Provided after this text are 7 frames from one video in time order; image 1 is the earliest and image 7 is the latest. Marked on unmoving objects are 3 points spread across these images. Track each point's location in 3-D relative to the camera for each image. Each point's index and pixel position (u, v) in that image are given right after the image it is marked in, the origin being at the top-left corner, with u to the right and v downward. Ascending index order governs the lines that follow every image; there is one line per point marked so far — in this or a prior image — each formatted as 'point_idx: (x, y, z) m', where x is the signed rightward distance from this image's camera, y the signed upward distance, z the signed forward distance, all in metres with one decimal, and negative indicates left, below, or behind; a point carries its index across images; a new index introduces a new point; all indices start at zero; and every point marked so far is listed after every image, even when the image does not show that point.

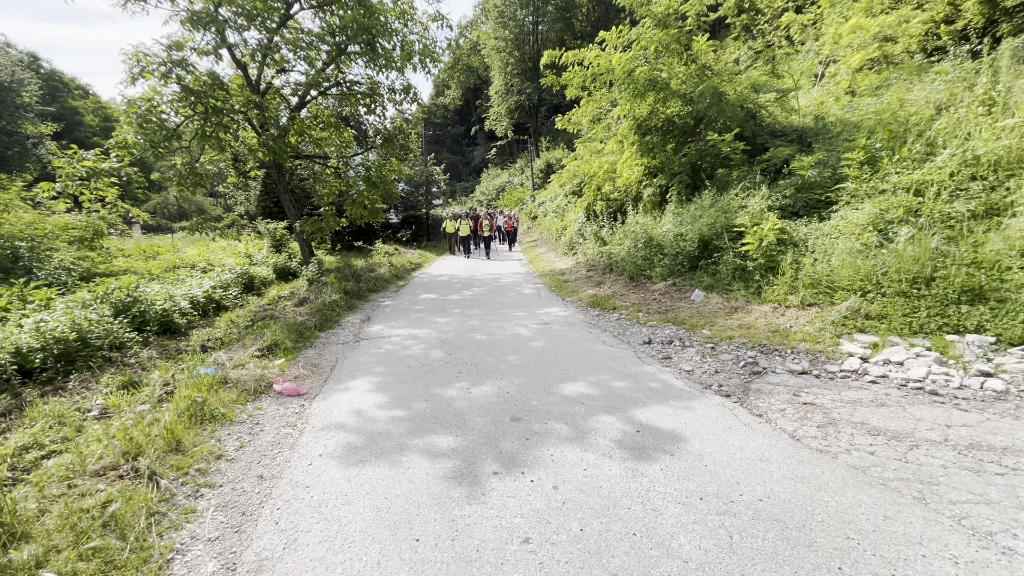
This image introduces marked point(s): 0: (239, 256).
0: (-8.0, +0.9, +13.4) m
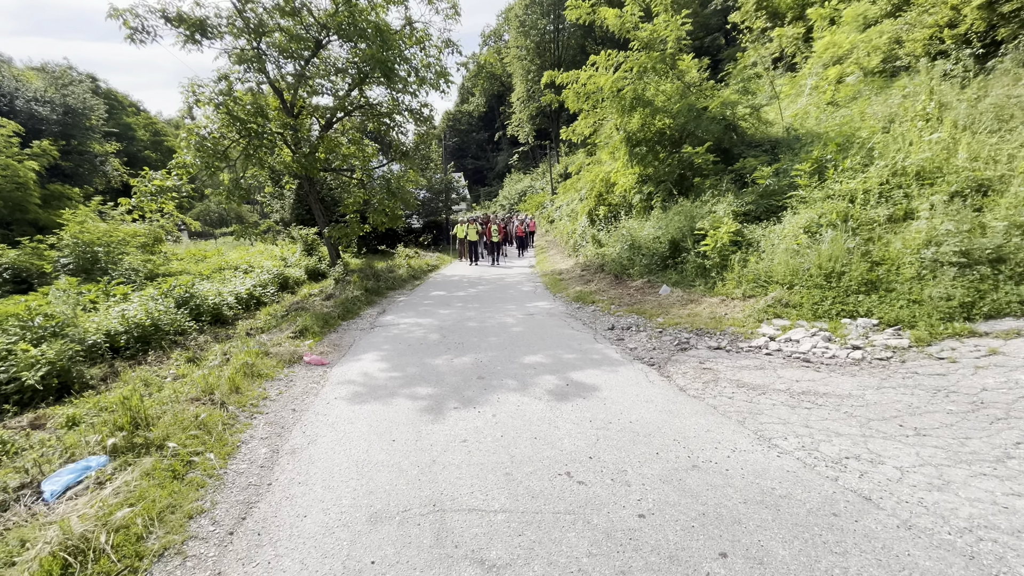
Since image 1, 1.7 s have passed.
0: (-7.8, +1.0, +15.1) m
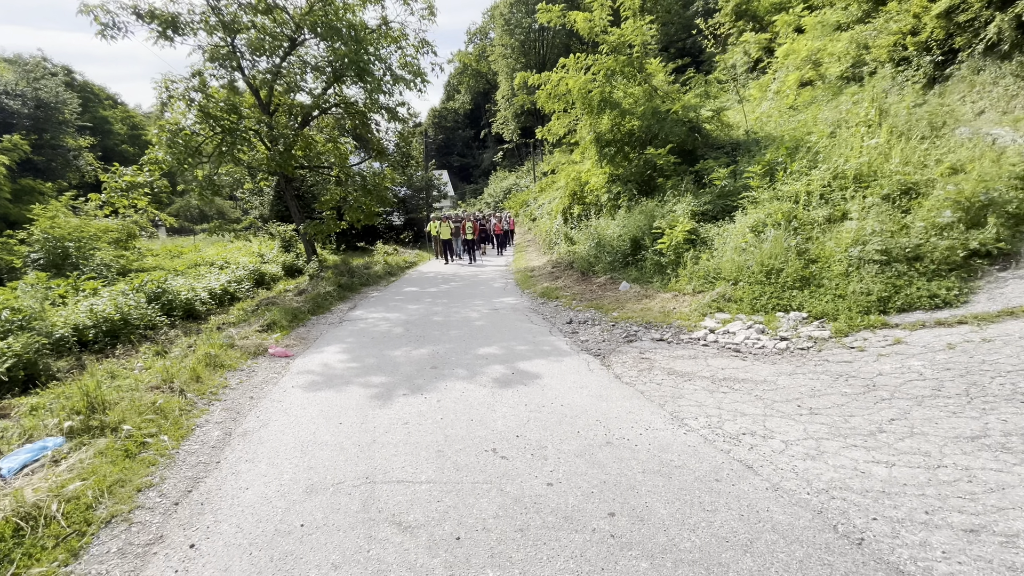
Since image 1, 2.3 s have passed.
0: (-8.6, +1.1, +15.1) m
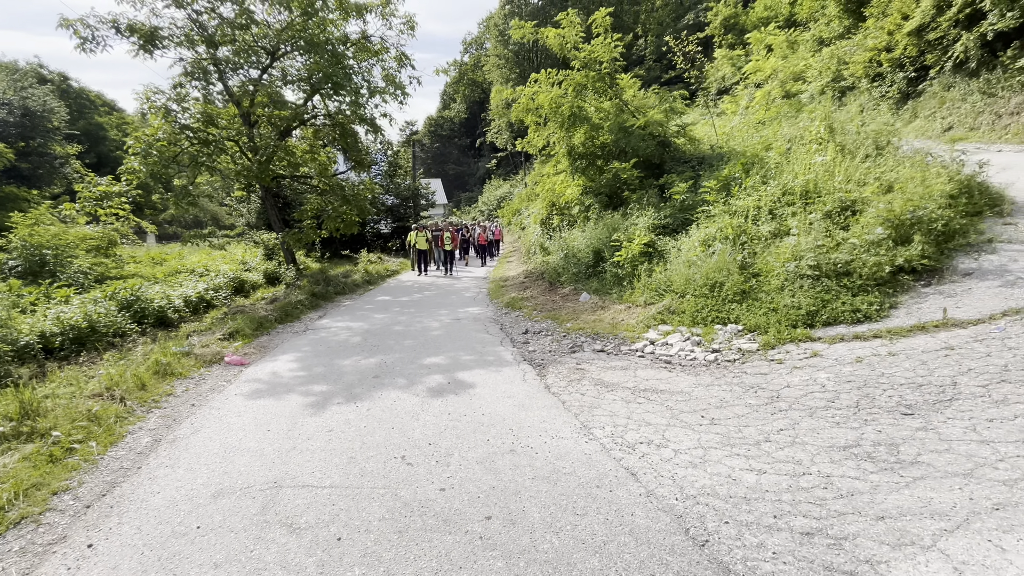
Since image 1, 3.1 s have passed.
0: (-9.3, +0.8, +15.3) m
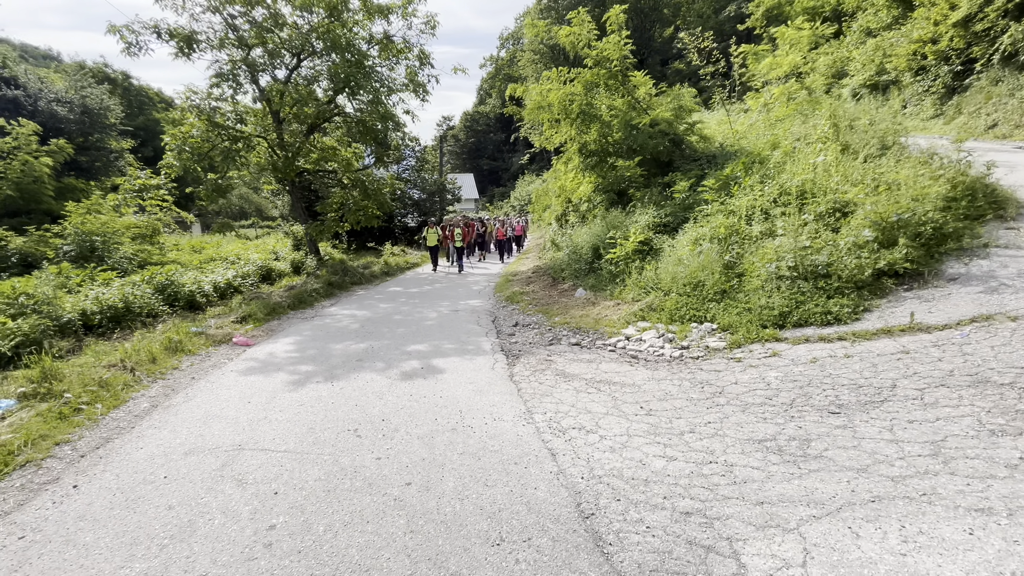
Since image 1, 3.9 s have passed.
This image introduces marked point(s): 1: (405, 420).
0: (-8.8, +1.3, +16.2) m
1: (-0.9, -1.1, +3.9) m
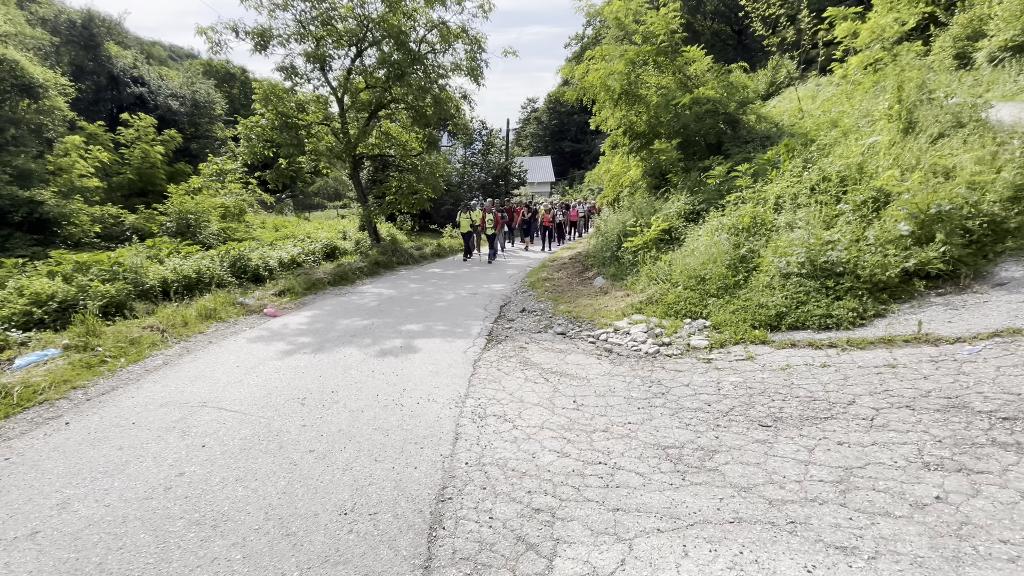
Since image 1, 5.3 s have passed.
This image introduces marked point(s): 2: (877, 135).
0: (-6.9, +2.2, +17.6) m
1: (-1.5, -1.0, +4.1) m
2: (+5.5, +2.3, +6.8) m
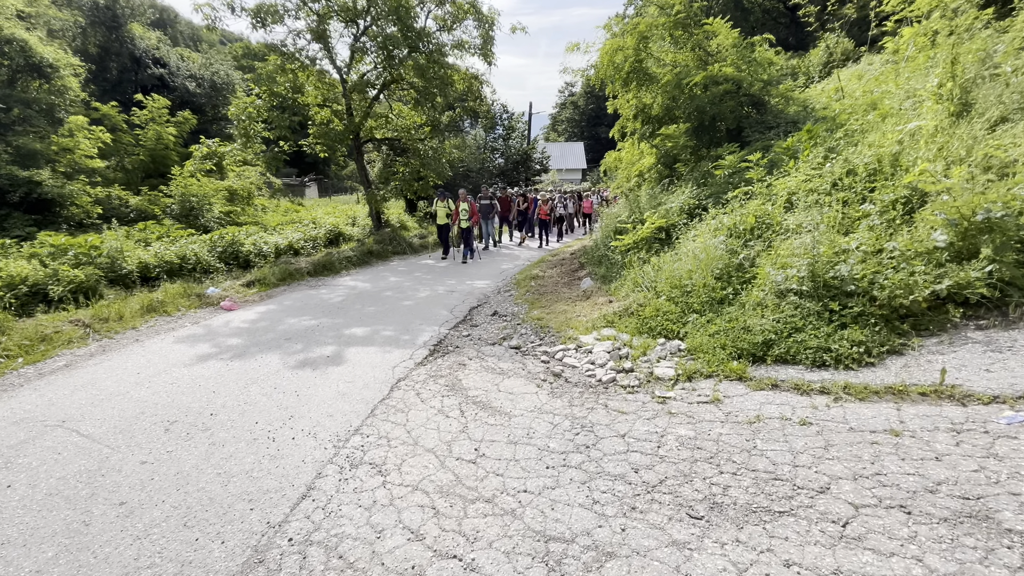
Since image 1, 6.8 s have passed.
0: (-6.5, +2.7, +17.2) m
1: (-2.2, -1.0, +3.5) m
2: (+5.0, +2.1, +5.6) m
